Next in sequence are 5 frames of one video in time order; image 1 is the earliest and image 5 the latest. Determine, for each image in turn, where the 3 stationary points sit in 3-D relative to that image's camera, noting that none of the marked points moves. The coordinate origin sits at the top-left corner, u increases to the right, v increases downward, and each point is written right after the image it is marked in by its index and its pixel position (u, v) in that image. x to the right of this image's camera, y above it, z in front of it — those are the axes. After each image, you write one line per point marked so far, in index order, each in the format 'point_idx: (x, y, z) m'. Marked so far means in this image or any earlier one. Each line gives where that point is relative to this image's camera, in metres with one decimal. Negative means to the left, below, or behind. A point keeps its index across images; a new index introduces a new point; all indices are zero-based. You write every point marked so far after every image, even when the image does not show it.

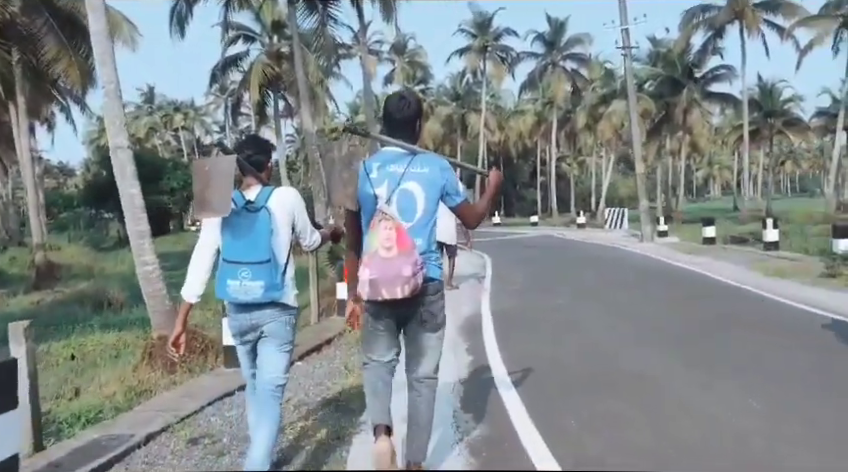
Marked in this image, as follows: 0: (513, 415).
0: (+0.8, -1.8, +6.1) m
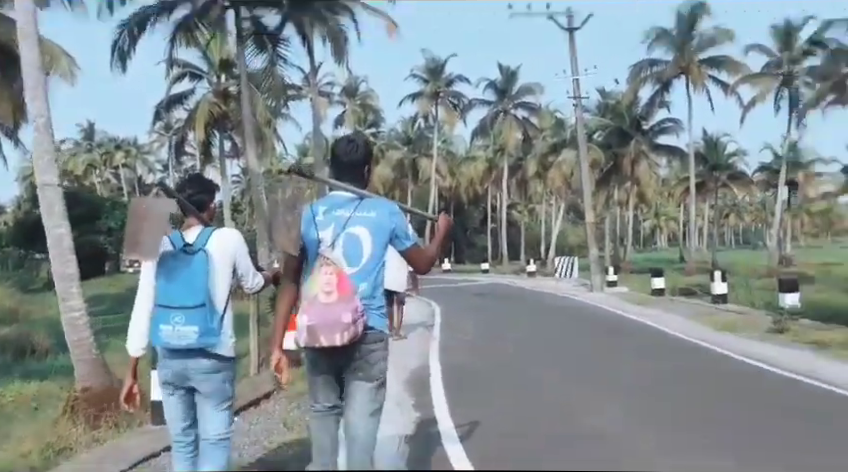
0: (+0.4, -2.3, +5.6) m
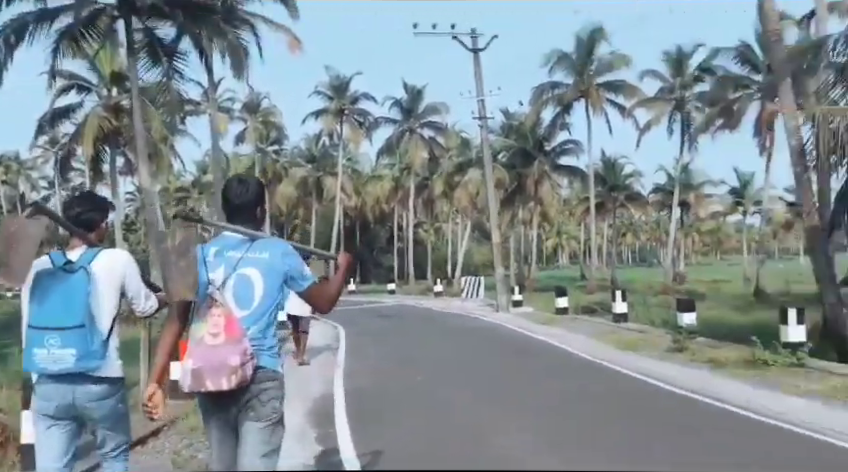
0: (-0.4, -2.4, +5.2) m
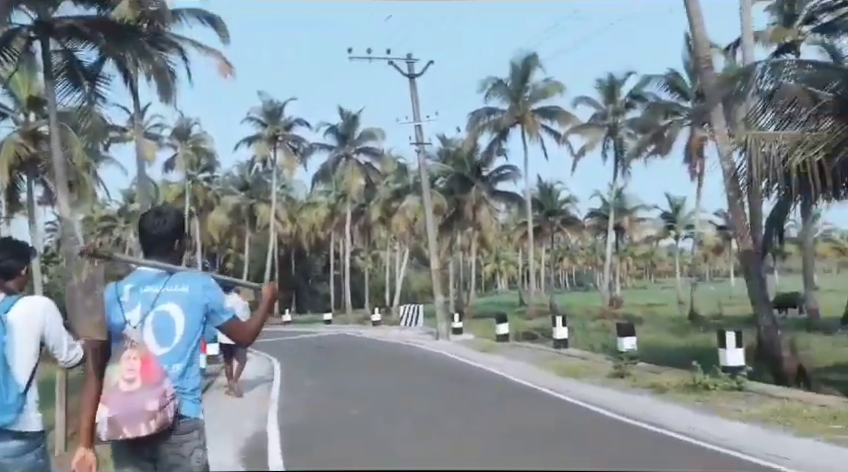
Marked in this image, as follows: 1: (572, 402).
0: (-0.8, -2.7, +4.8) m
1: (+2.6, -2.9, +11.7) m
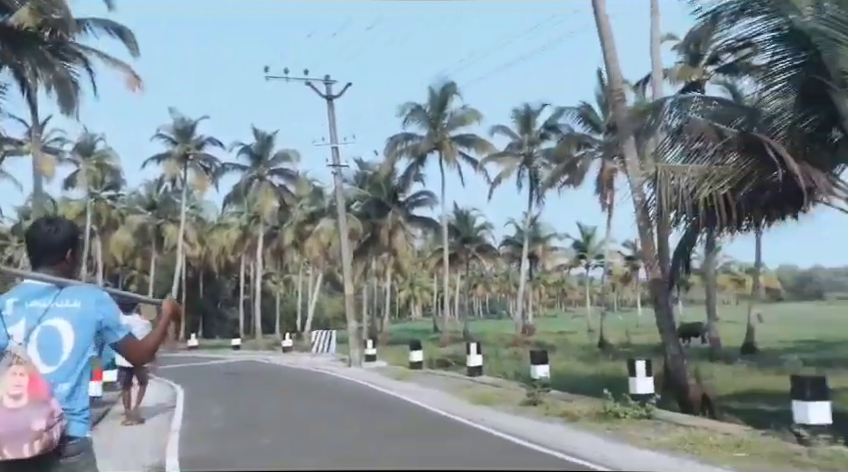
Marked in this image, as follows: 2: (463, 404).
0: (-1.4, -2.8, +4.3) m
1: (+1.0, -3.4, +11.6) m
2: (+0.8, -3.5, +14.3) m
